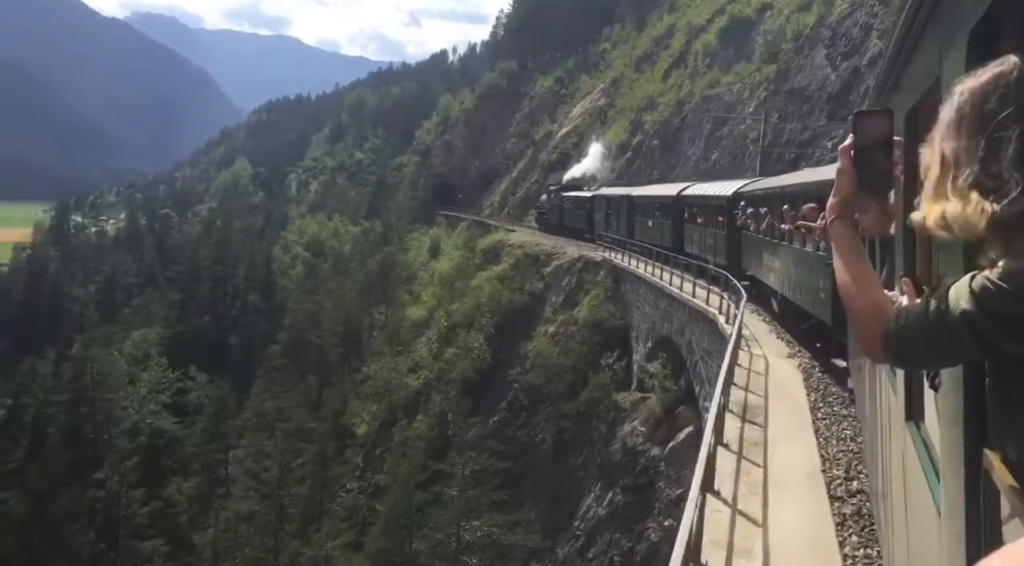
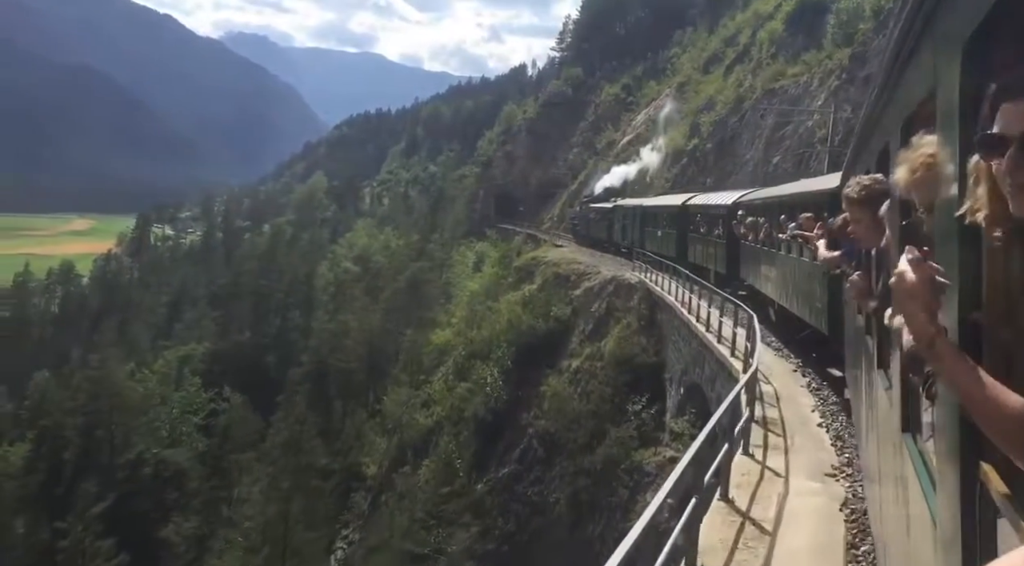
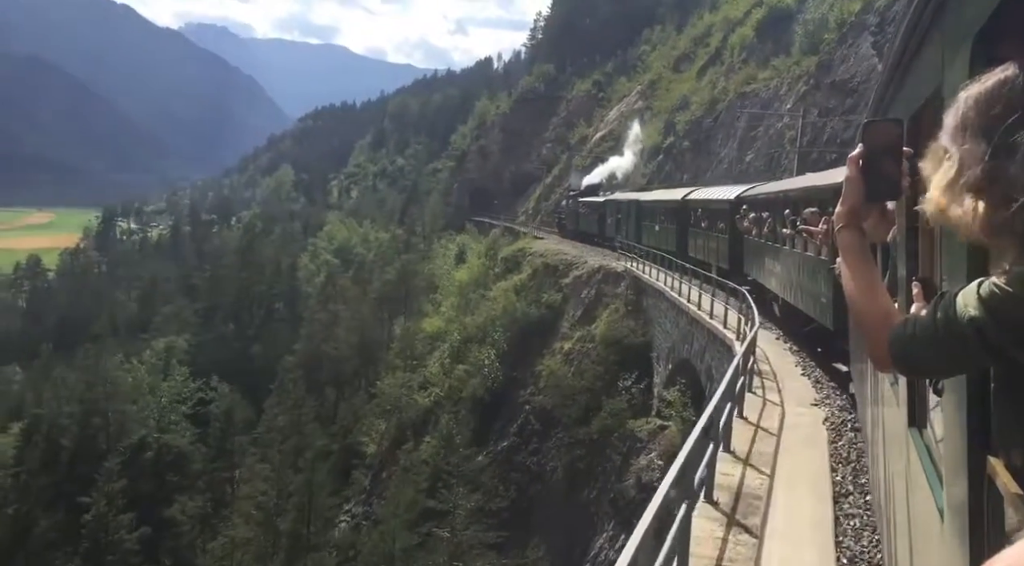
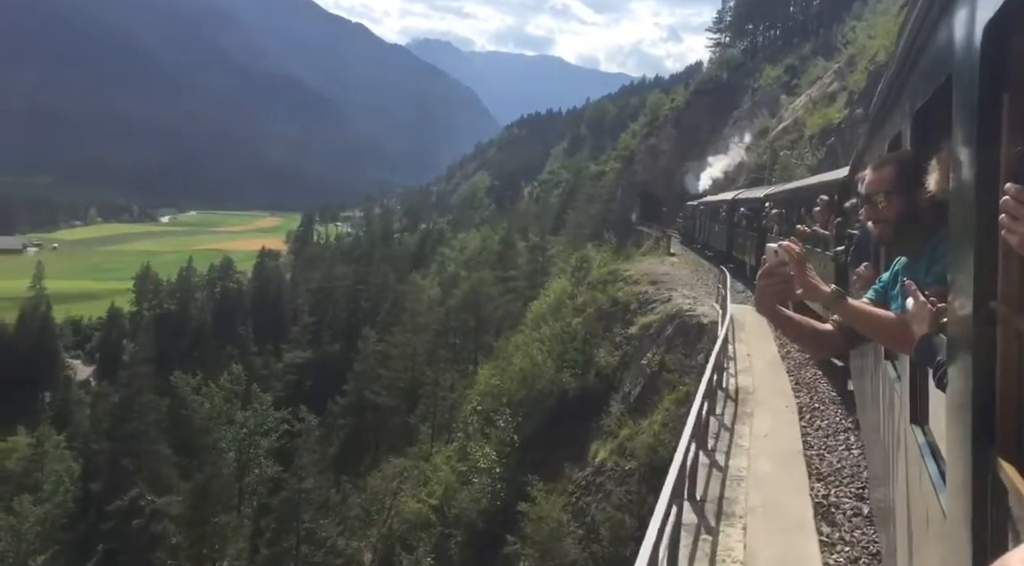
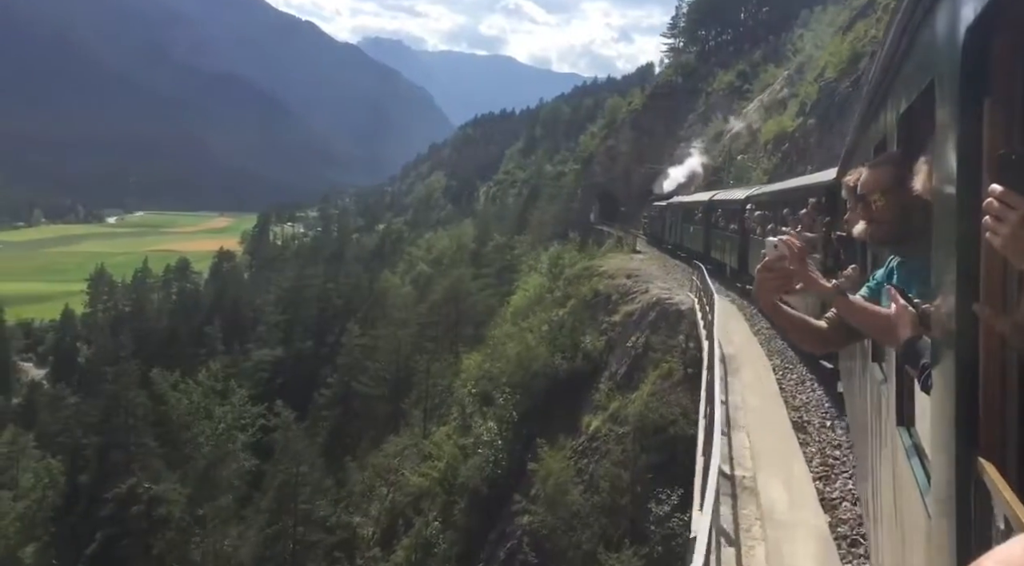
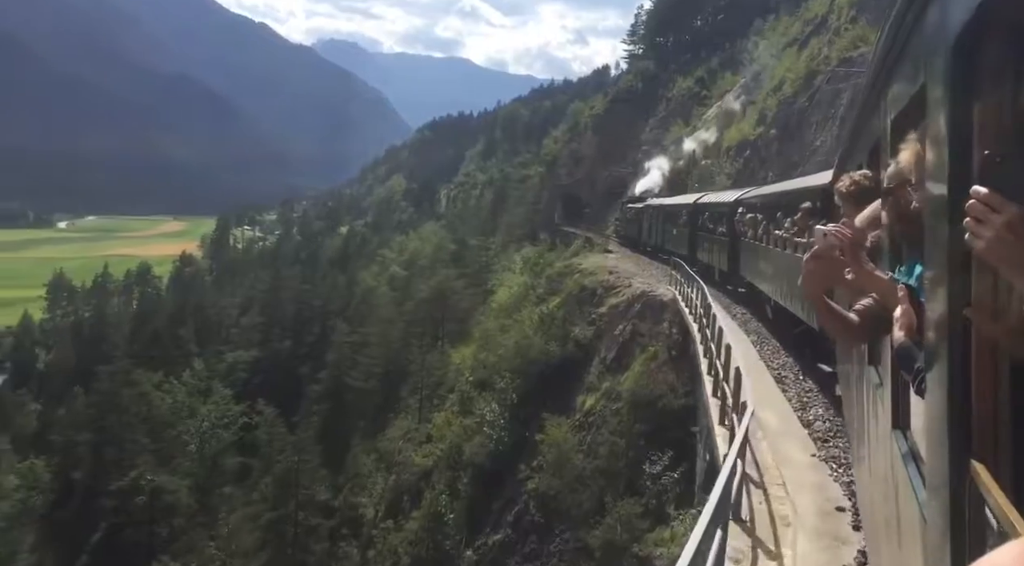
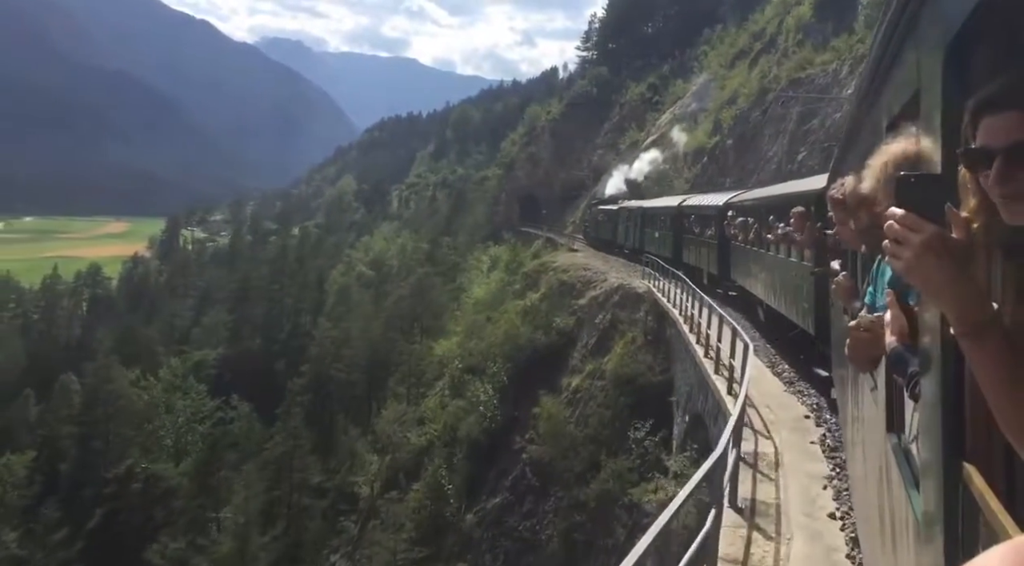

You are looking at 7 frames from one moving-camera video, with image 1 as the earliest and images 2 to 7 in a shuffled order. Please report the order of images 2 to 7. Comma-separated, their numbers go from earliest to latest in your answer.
3, 2, 7, 6, 5, 4
